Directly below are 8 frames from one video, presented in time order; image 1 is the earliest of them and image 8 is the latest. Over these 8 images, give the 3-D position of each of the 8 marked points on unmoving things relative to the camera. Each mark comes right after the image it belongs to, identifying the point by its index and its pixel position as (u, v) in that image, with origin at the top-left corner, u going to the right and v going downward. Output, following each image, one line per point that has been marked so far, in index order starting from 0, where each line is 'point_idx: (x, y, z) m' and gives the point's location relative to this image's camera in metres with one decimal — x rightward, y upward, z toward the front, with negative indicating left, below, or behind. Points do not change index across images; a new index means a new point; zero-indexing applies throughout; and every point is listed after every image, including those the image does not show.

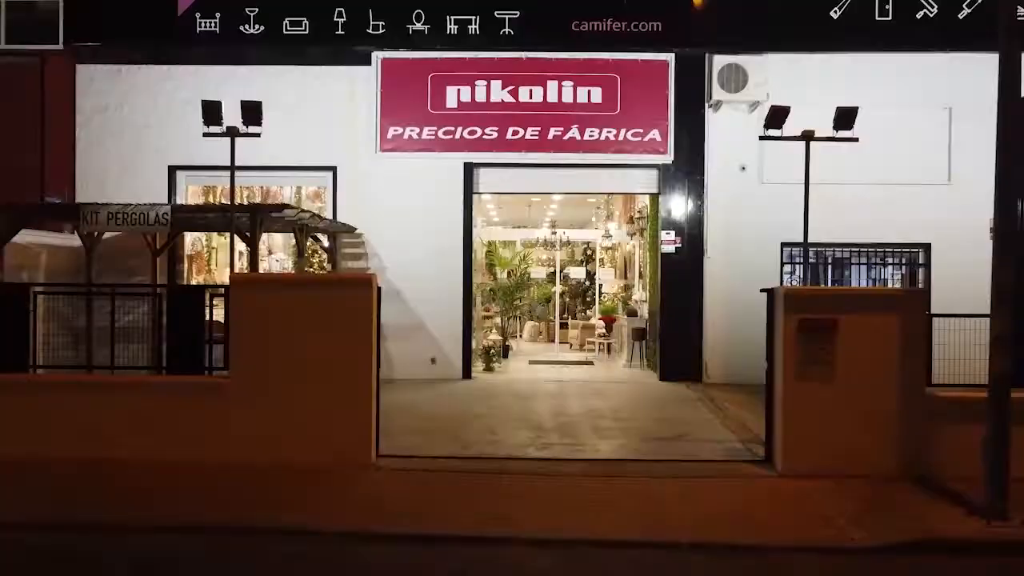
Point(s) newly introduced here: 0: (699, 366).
0: (+2.3, -1.0, +10.1) m
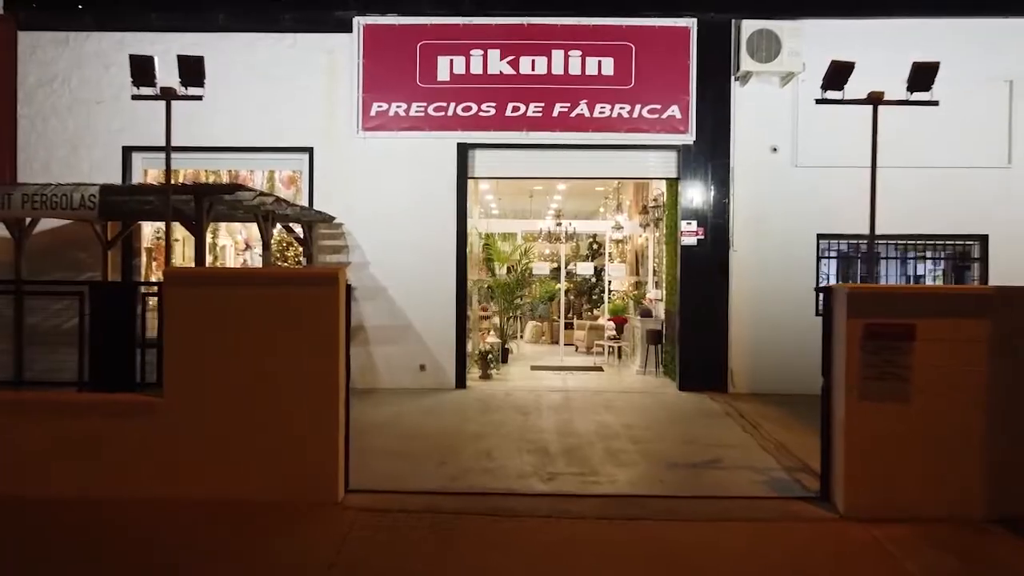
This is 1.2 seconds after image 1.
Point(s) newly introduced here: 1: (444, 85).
0: (+2.3, -1.0, +8.9) m
1: (-0.7, +2.2, +8.9) m
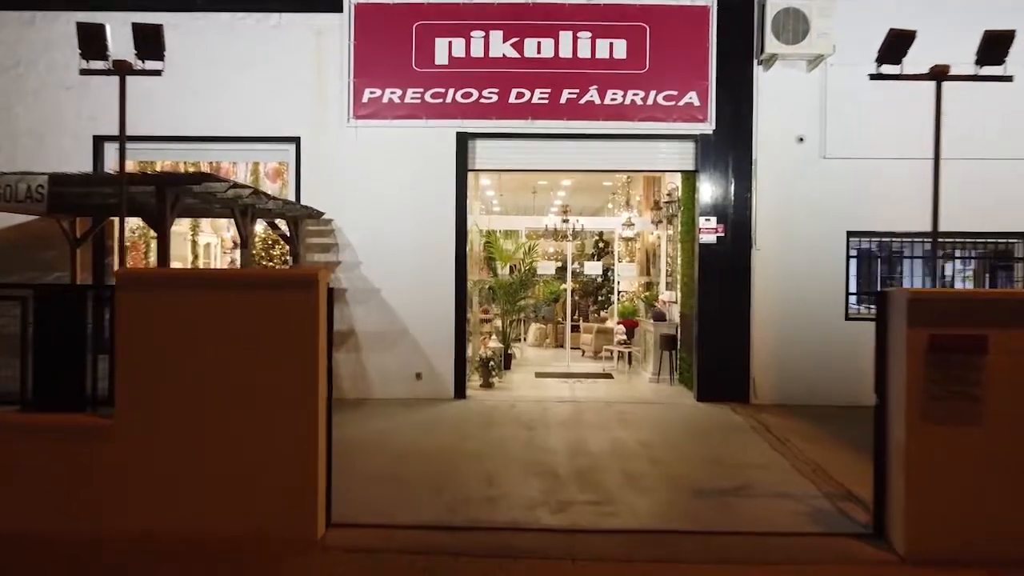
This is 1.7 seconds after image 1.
0: (+2.3, -1.0, +8.2) m
1: (-0.7, +2.2, +8.2) m
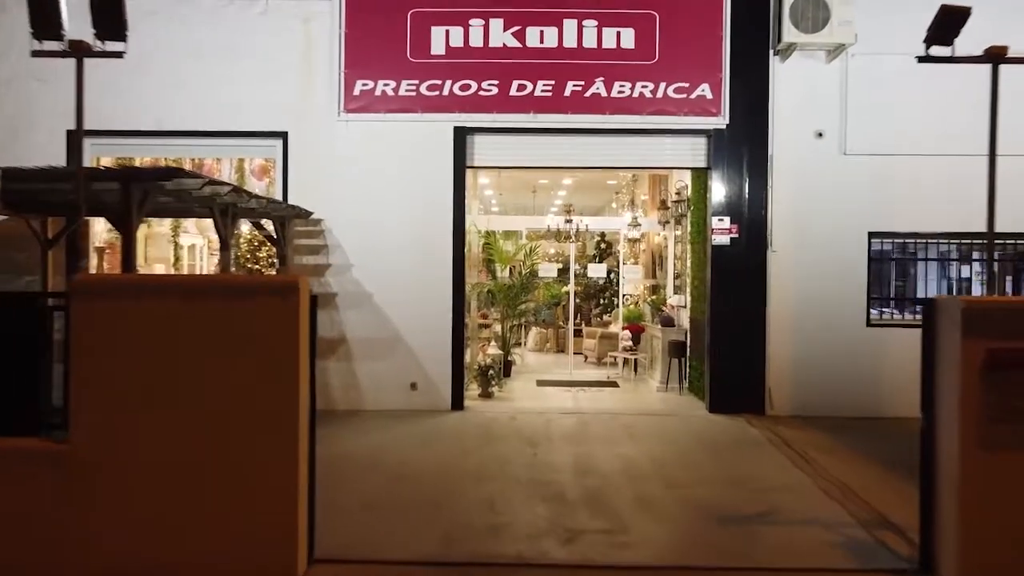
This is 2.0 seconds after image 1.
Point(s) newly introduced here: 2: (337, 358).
0: (+2.4, -1.0, +7.7) m
1: (-0.7, +2.1, +7.7) m
2: (-1.7, -0.7, +7.8) m
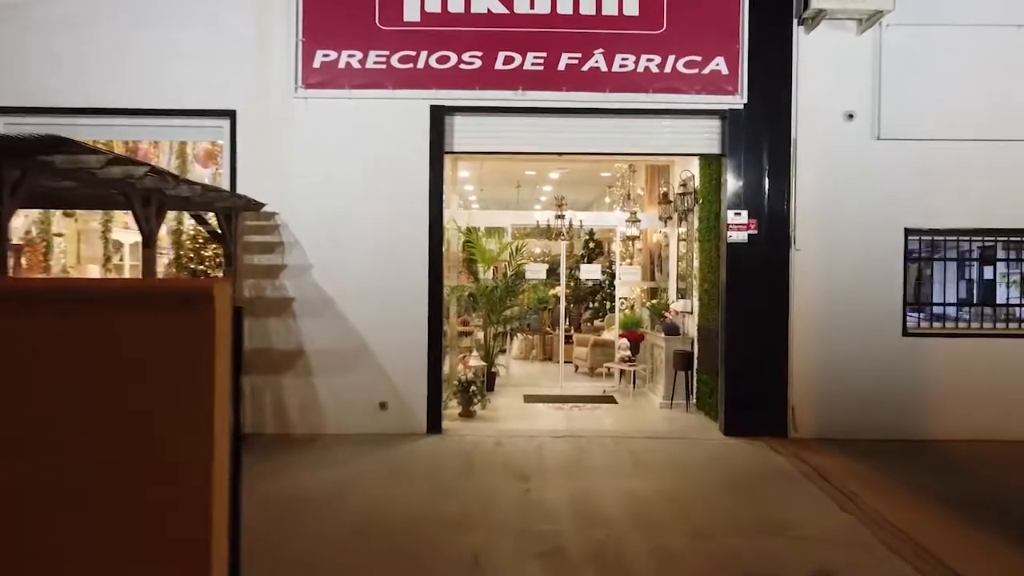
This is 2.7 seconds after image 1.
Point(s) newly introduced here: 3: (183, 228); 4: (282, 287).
0: (+2.2, -1.1, +6.7) m
1: (-0.8, +2.1, +6.6) m
2: (-1.8, -0.7, +6.7) m
3: (-2.8, +0.5, +7.0) m
4: (-1.9, 0.0, +6.7) m
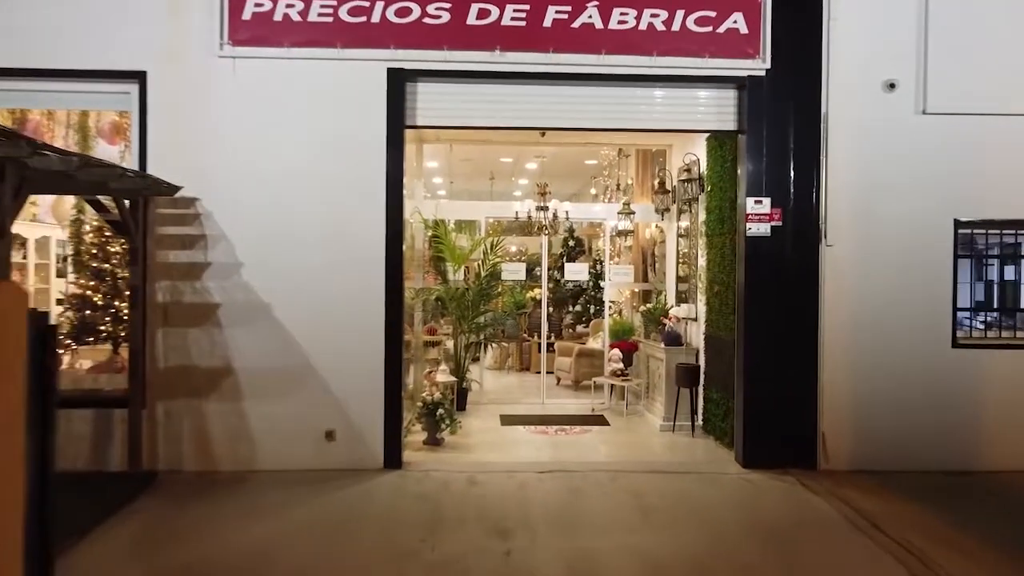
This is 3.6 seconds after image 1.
0: (+2.1, -1.1, +5.6) m
1: (-1.0, +2.1, +5.4) m
2: (-1.9, -0.7, +5.5) m
3: (-3.0, +0.5, +5.7) m
4: (-2.0, 0.0, +5.4) m
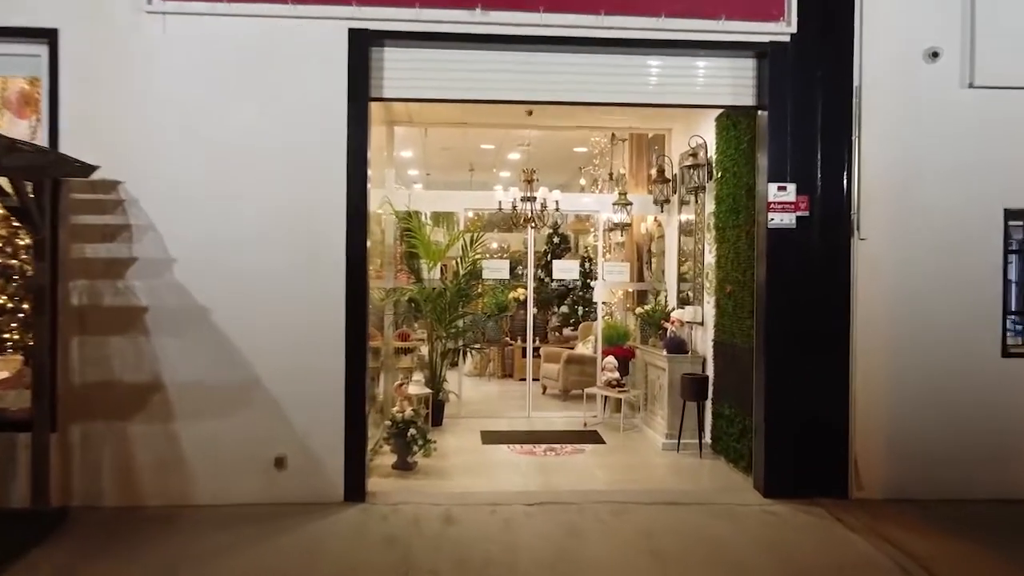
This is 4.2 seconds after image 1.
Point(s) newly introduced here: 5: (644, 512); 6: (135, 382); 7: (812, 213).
0: (+2.0, -1.1, +4.9) m
1: (-1.1, +2.1, +4.6) m
2: (-2.0, -0.7, +4.6) m
3: (-3.1, +0.5, +4.8) m
4: (-2.1, 0.0, +4.6) m
5: (+0.7, -1.3, +4.6) m
6: (-2.1, -0.5, +4.6) m
7: (+1.8, +0.4, +4.9) m
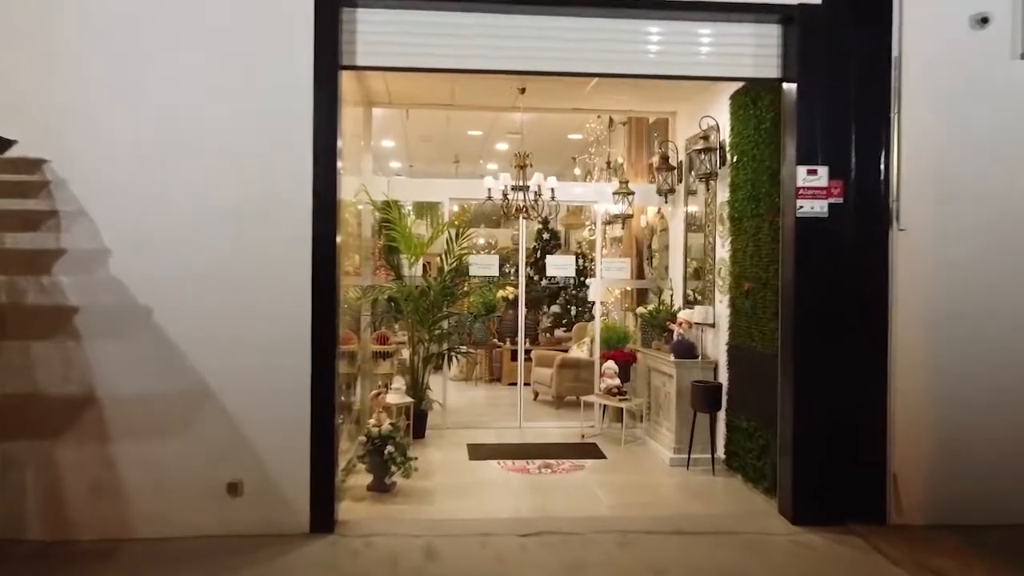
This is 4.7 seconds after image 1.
0: (+1.9, -1.1, +4.3) m
1: (-1.1, +2.1, +3.9) m
2: (-2.1, -0.7, +3.9) m
3: (-3.1, +0.5, +4.1) m
4: (-2.2, 0.0, +3.9) m
5: (+0.7, -1.2, +4.0) m
6: (-2.1, -0.5, +3.9) m
7: (+1.7, +0.5, +4.3) m
